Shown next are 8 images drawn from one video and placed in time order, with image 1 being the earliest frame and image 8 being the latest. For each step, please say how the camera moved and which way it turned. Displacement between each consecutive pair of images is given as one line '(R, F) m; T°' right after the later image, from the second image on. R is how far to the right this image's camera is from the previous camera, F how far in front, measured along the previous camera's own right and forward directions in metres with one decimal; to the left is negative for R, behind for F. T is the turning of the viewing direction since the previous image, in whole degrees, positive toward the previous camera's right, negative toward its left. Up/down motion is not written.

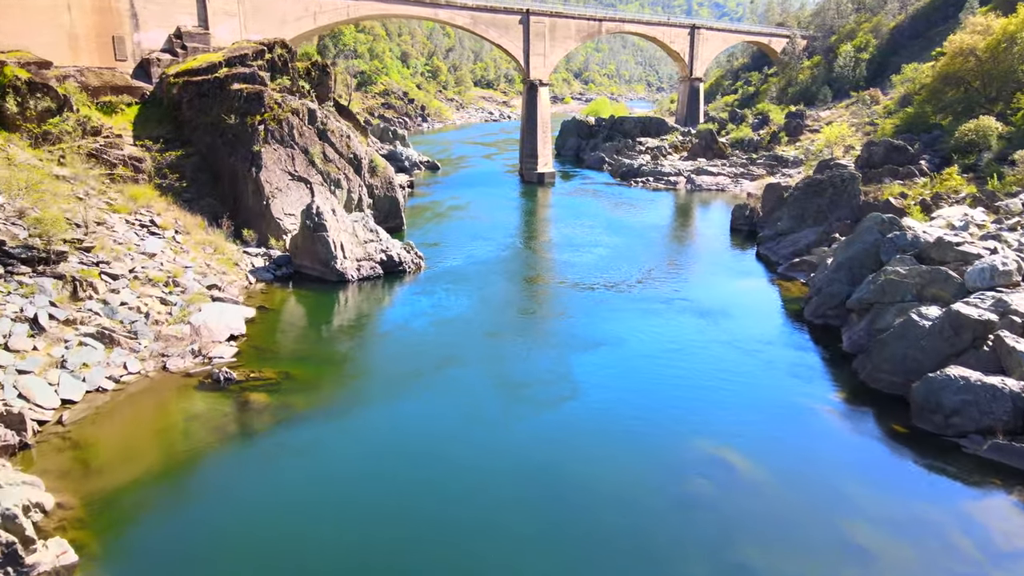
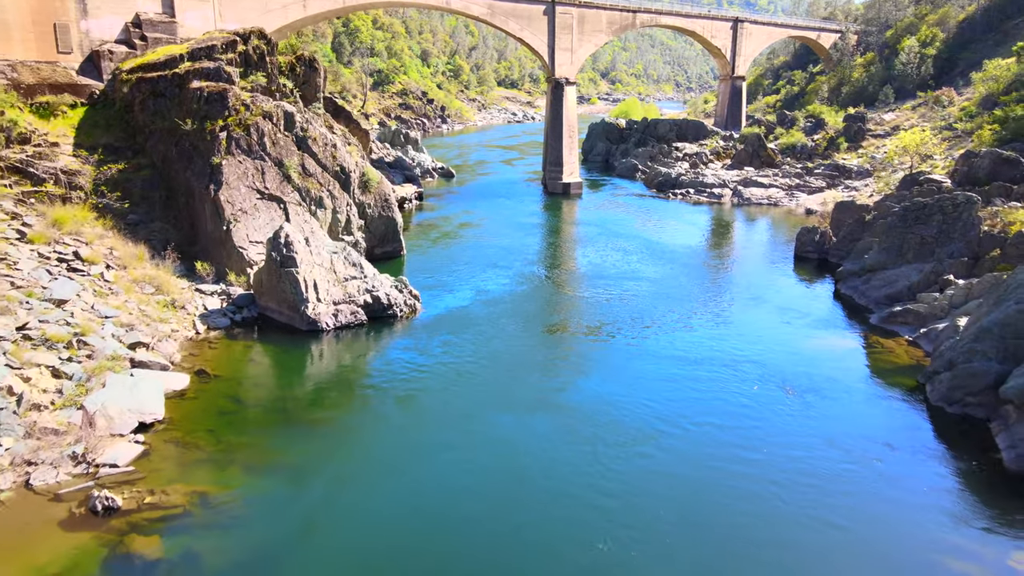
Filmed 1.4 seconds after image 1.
(+0.1, +3.8) m; -2°
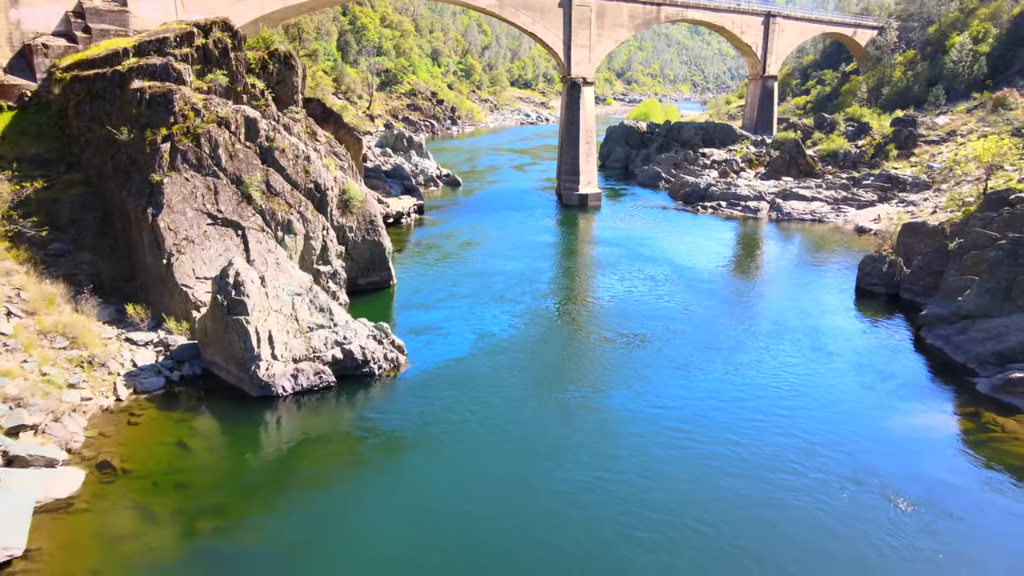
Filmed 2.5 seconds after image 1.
(+0.1, +3.0) m; -1°
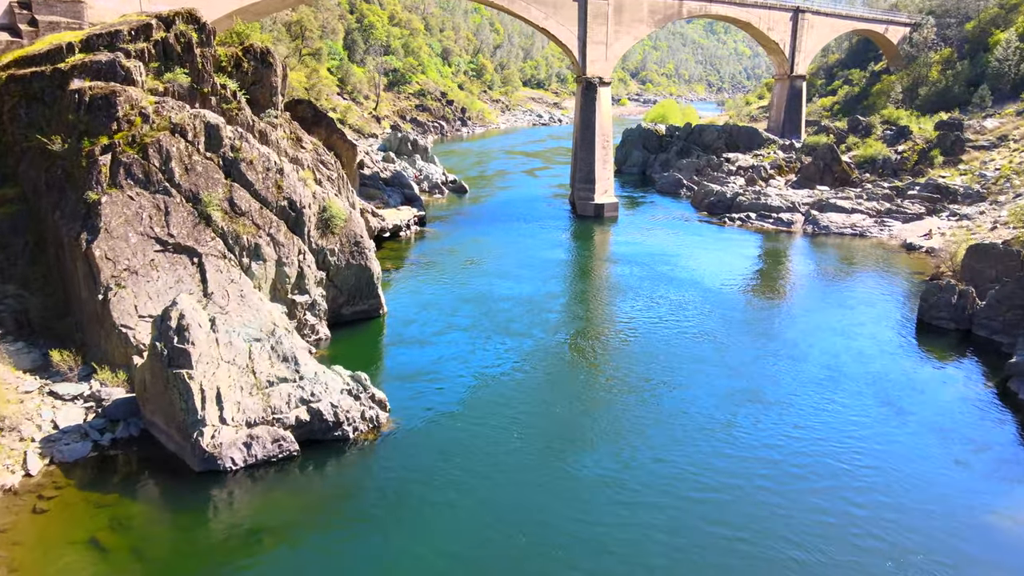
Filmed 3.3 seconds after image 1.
(+0.1, +2.2) m; -1°
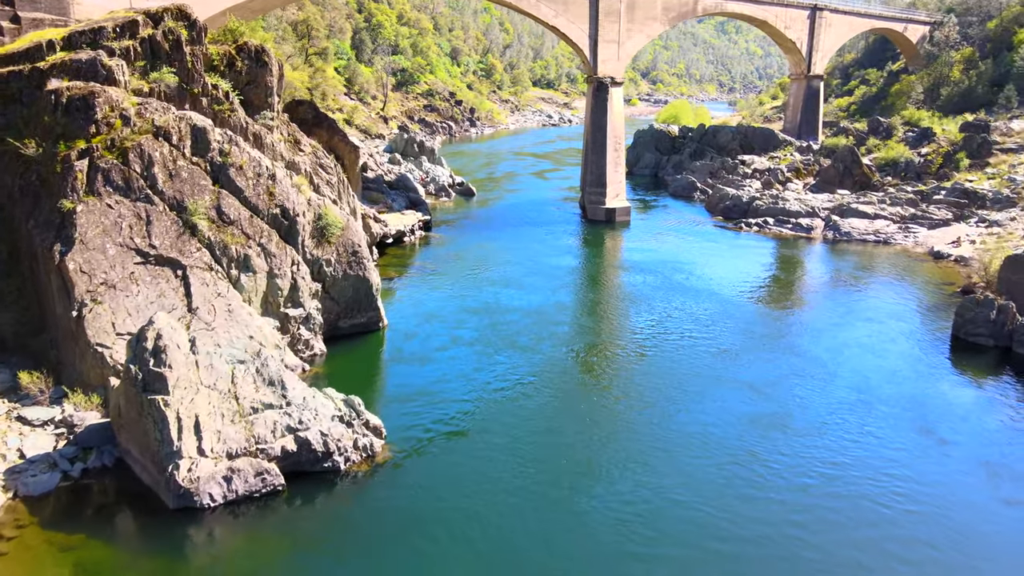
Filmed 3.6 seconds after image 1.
(0.0, +0.8) m; -1°
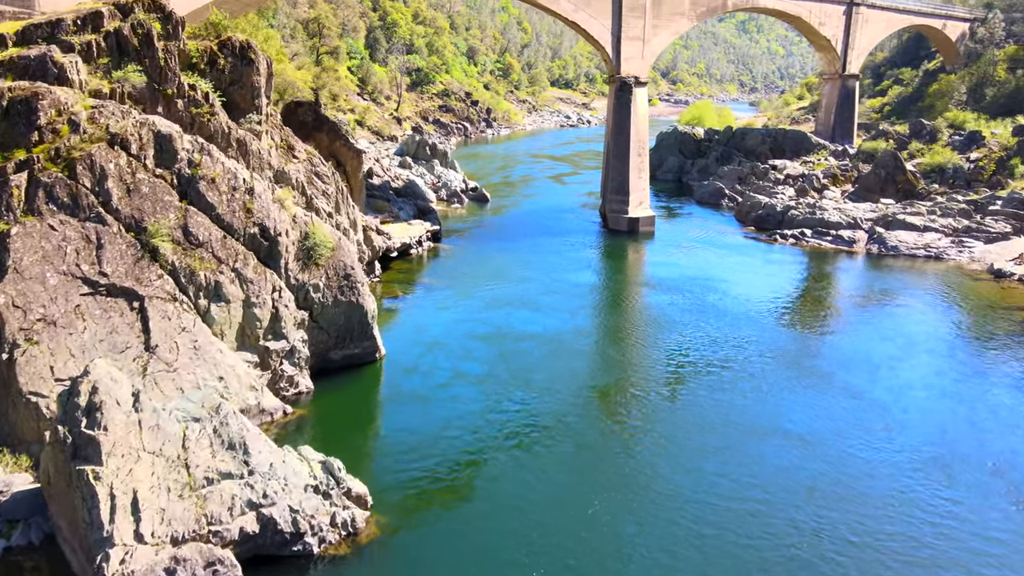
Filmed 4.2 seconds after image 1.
(0.0, +1.6) m; -1°
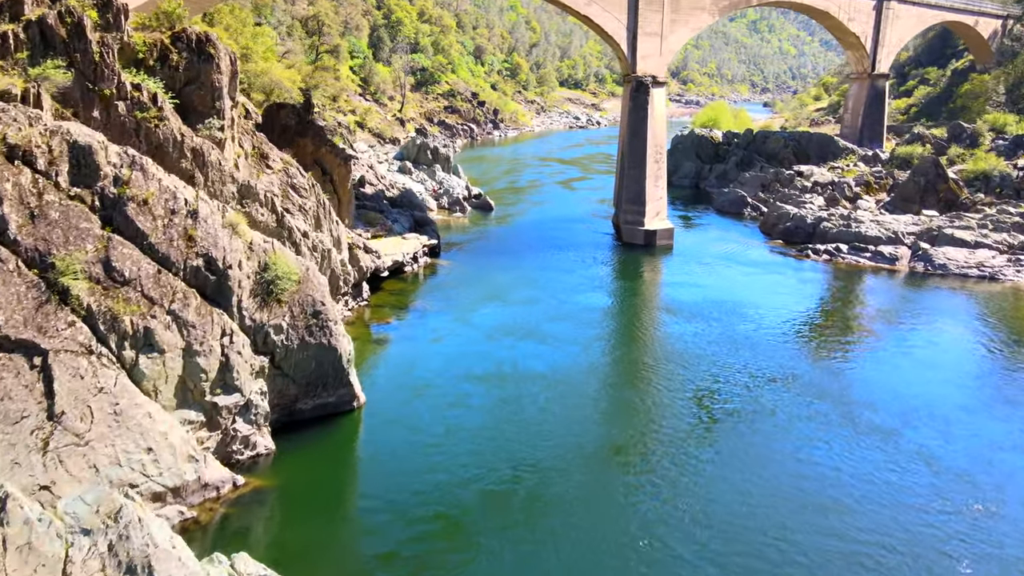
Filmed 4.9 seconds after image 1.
(+0.1, +1.9) m; -1°
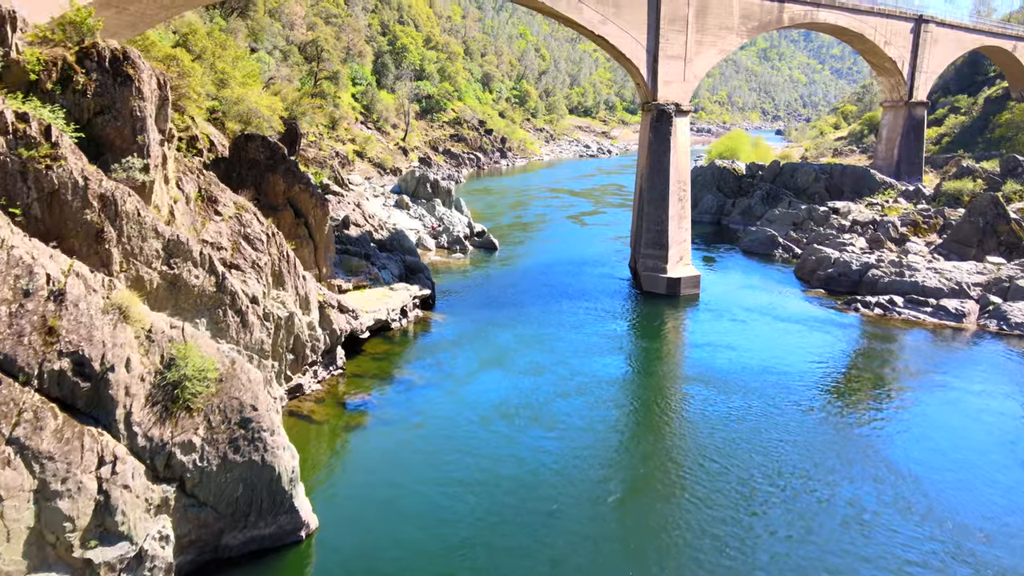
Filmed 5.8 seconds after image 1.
(+0.1, +2.5) m; -1°
